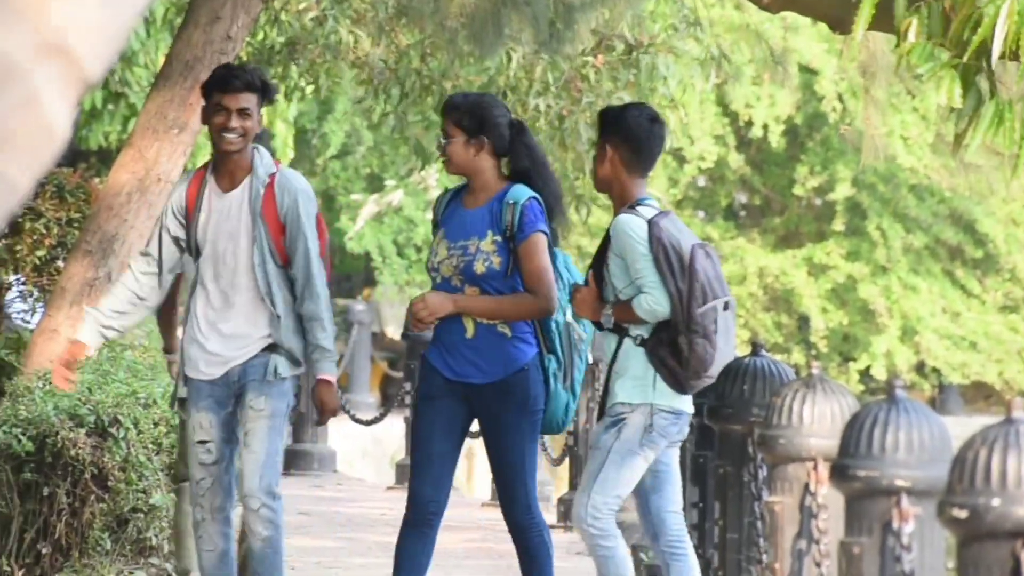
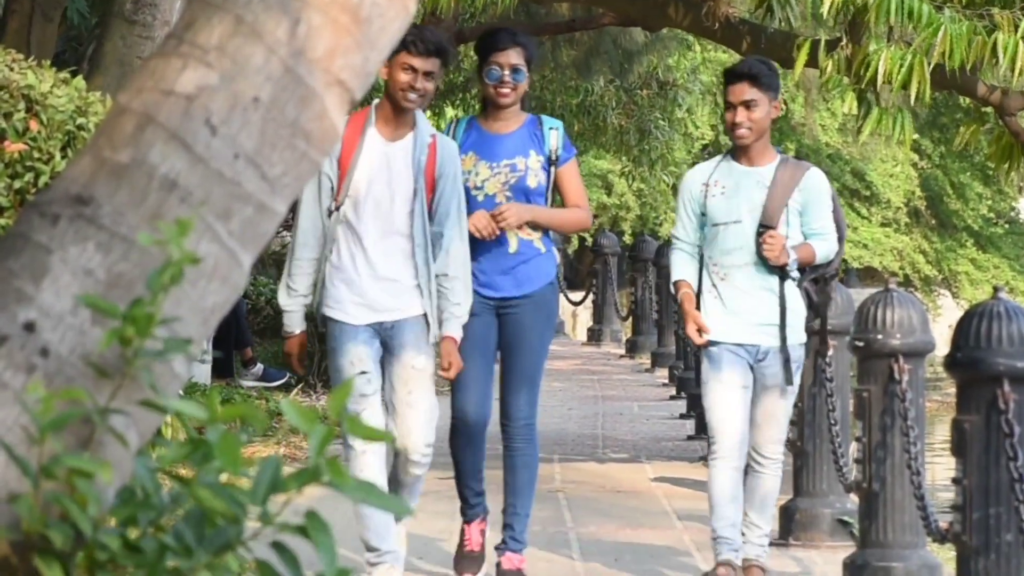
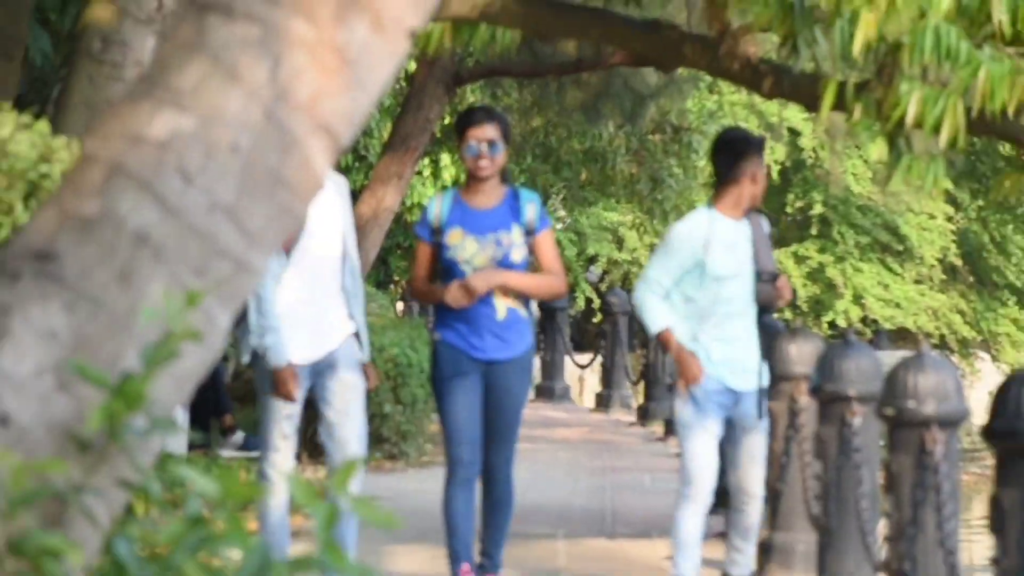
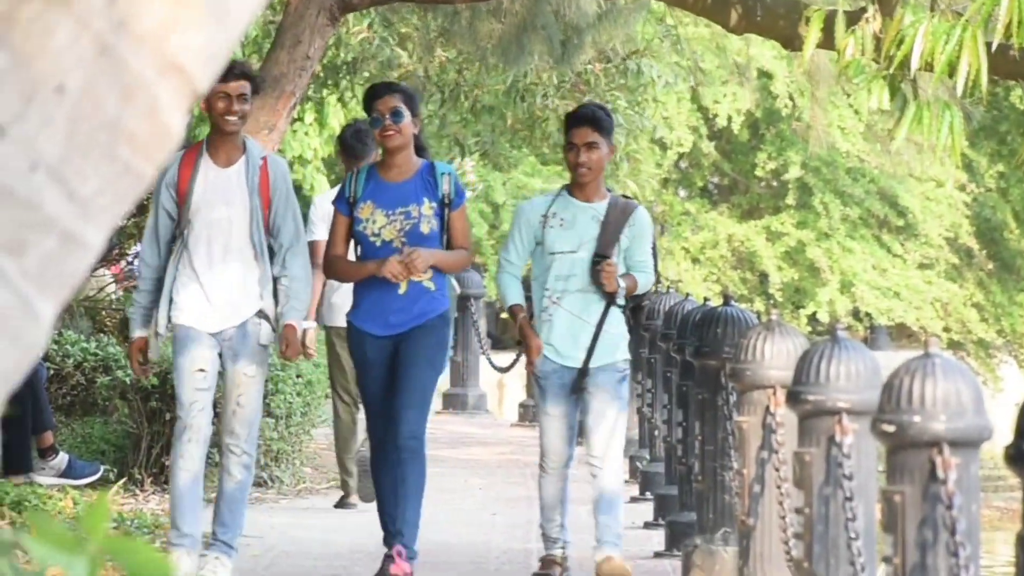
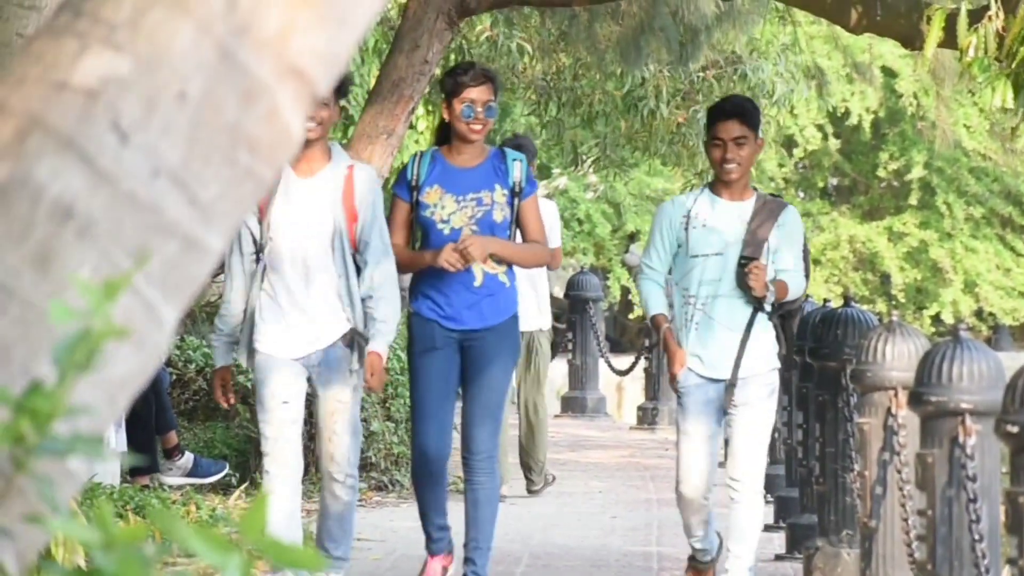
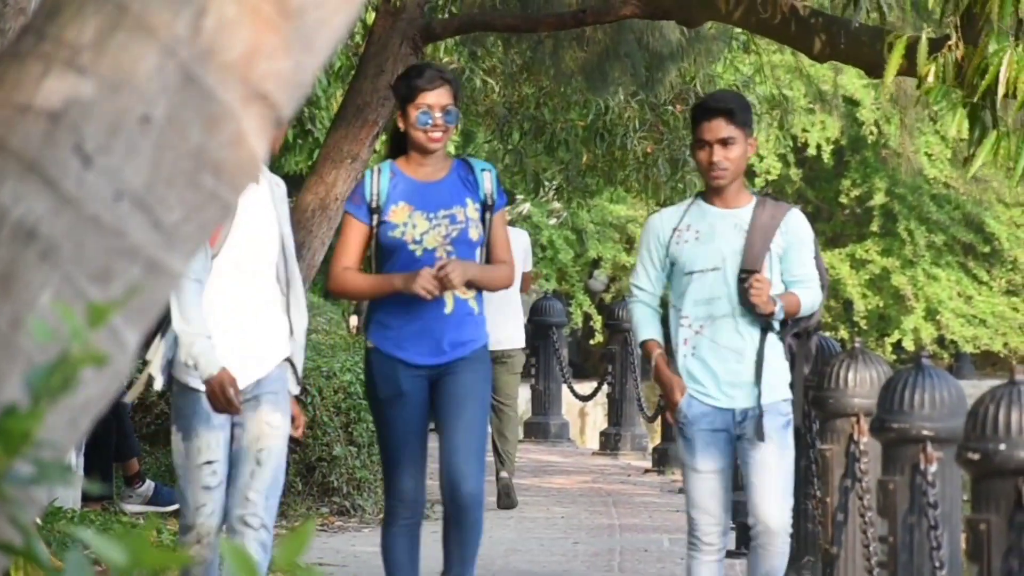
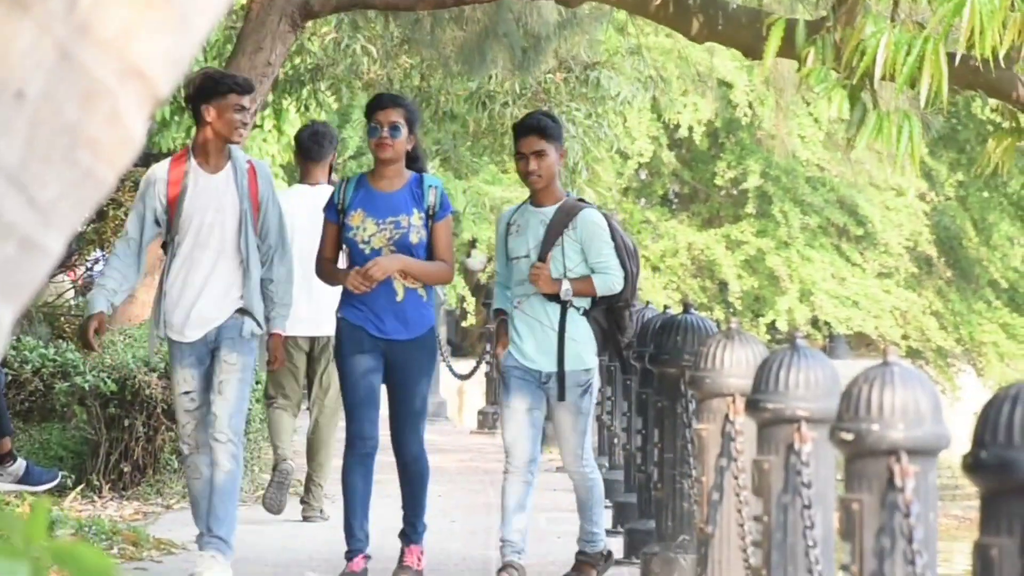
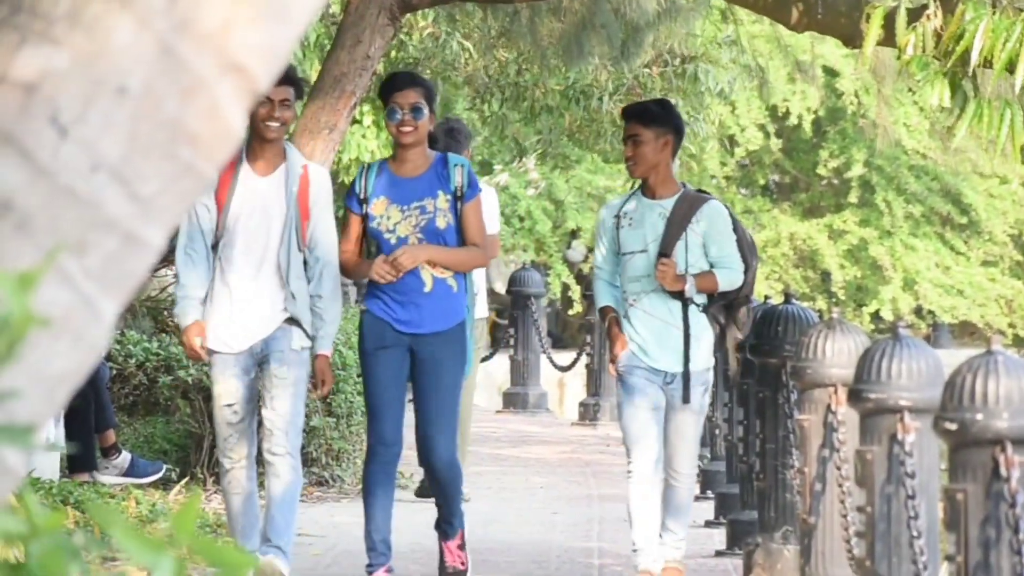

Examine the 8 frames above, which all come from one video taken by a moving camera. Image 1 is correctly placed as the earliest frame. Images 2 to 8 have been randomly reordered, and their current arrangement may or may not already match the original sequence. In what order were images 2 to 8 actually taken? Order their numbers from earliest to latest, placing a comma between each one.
7, 4, 8, 5, 6, 3, 2
